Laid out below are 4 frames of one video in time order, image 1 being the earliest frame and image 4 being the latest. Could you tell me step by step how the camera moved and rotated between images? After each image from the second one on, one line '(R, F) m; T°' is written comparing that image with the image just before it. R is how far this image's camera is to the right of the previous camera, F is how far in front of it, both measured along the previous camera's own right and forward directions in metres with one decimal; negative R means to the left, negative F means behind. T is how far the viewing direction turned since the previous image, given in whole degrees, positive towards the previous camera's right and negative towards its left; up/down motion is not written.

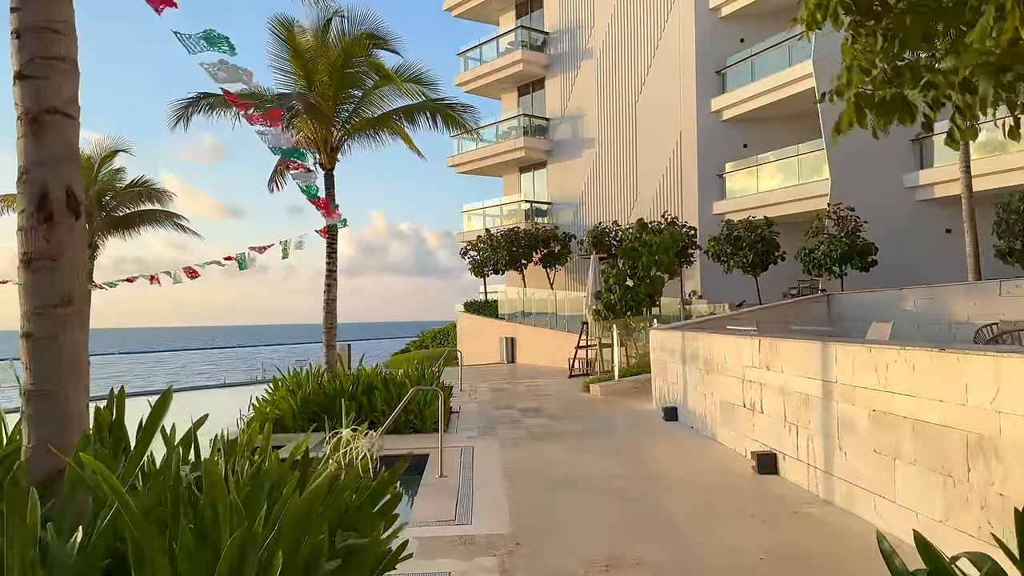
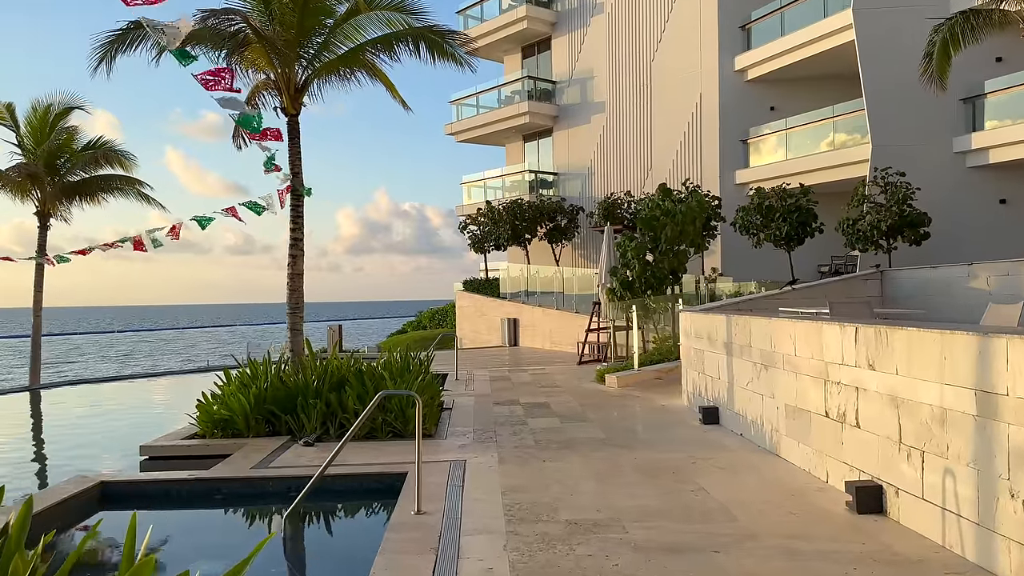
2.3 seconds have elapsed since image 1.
(0.0, +1.7) m; 0°
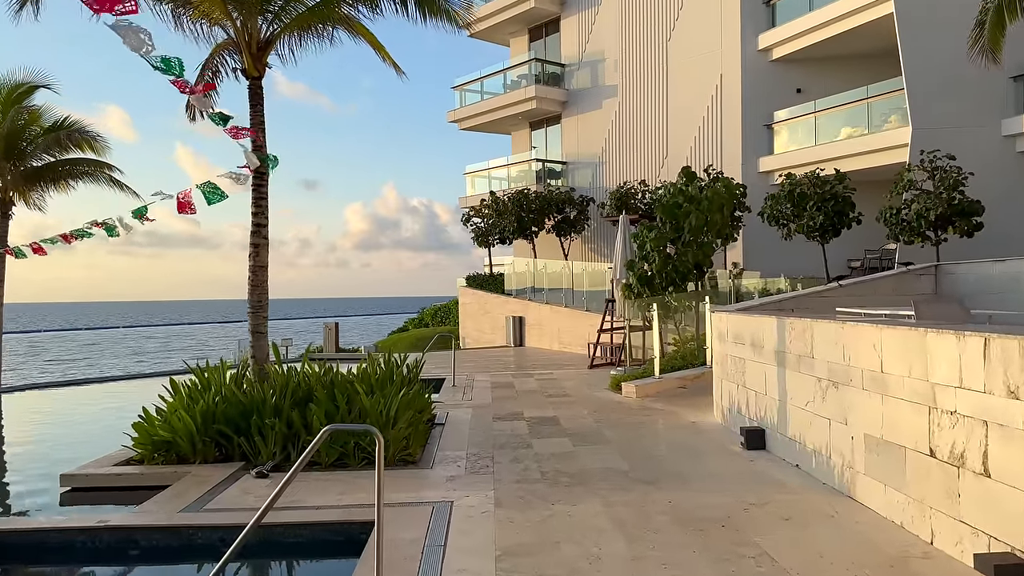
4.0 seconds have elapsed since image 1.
(+0.1, +1.3) m; -1°
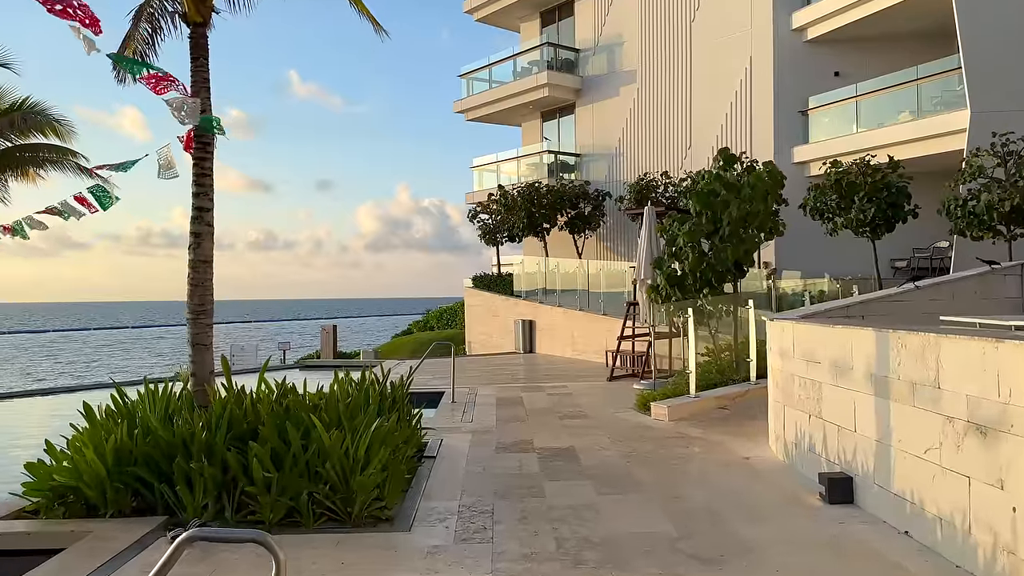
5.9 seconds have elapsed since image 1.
(0.0, +1.4) m; -1°
